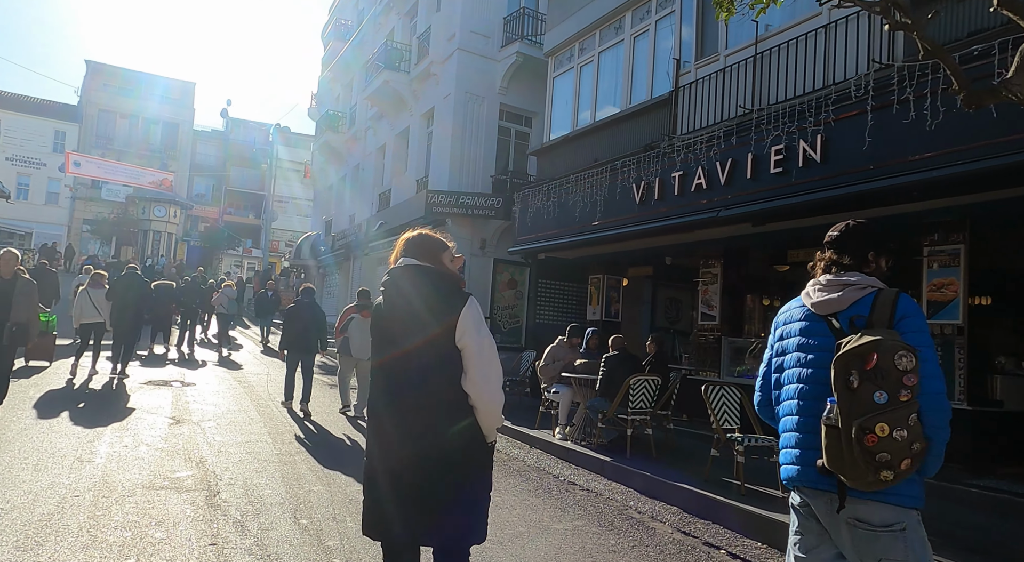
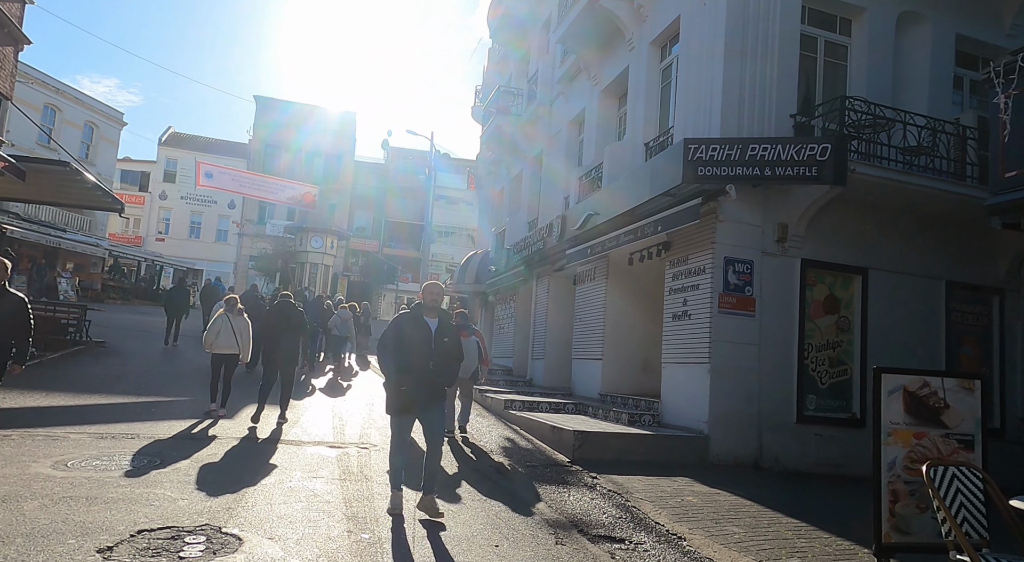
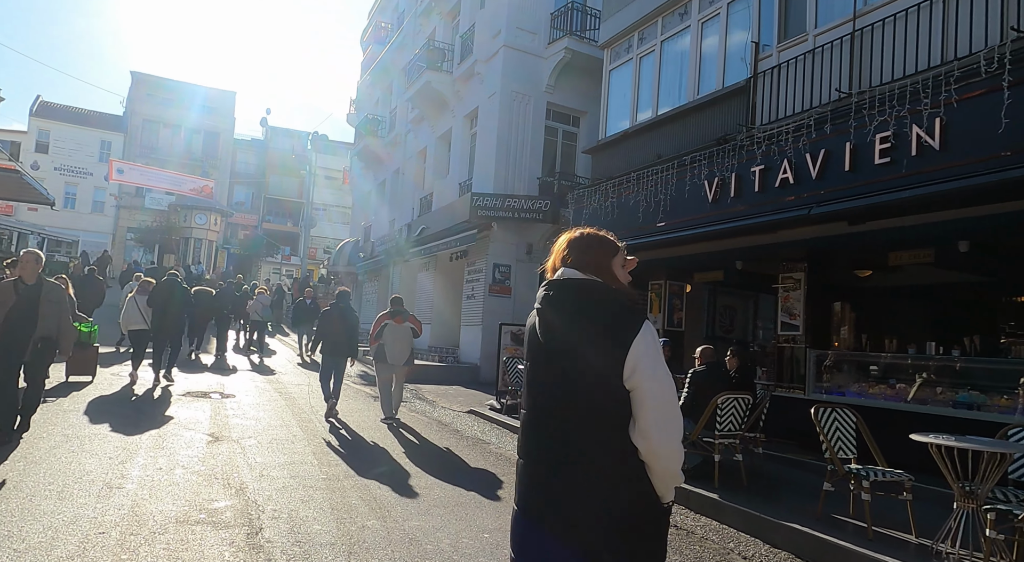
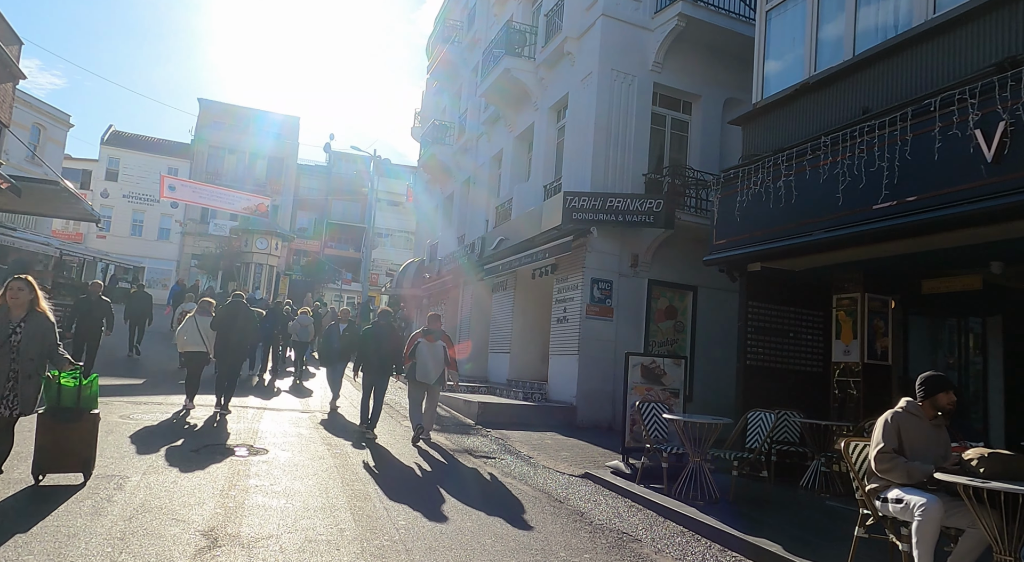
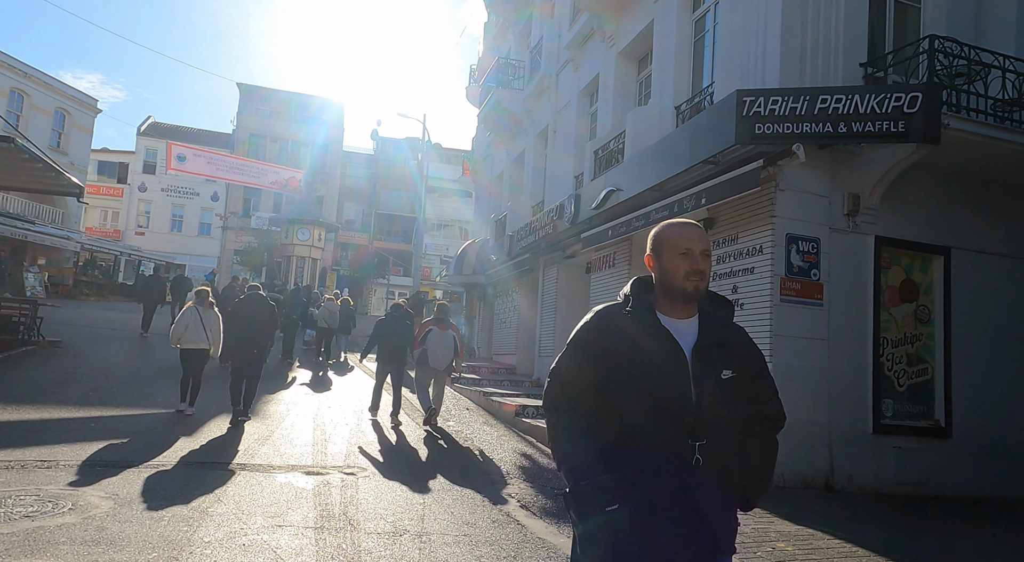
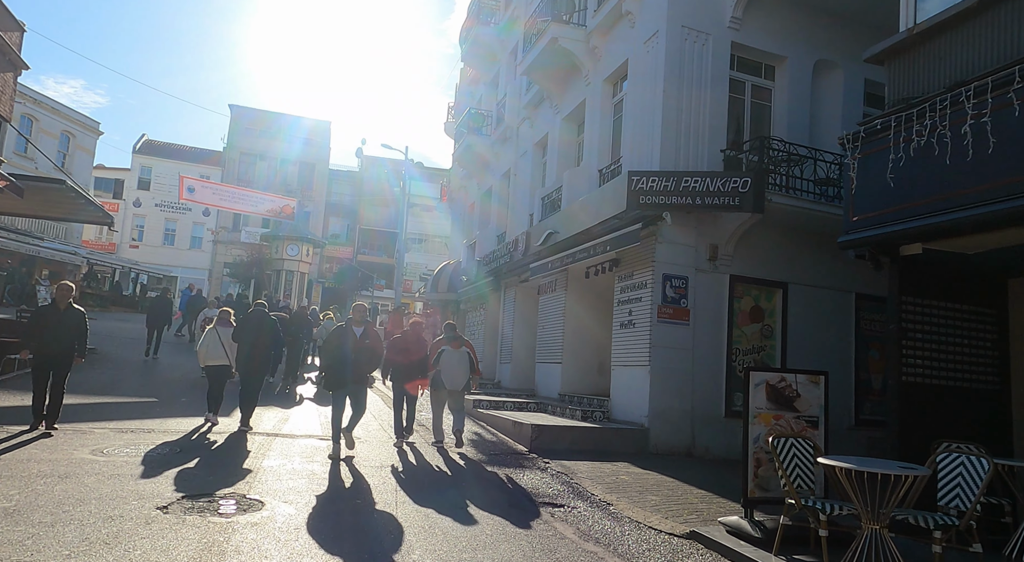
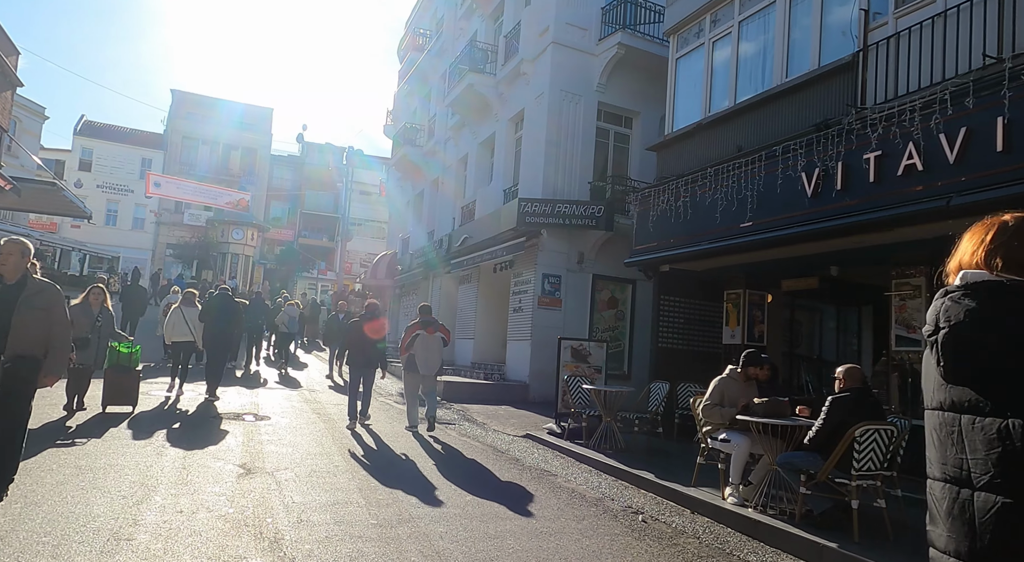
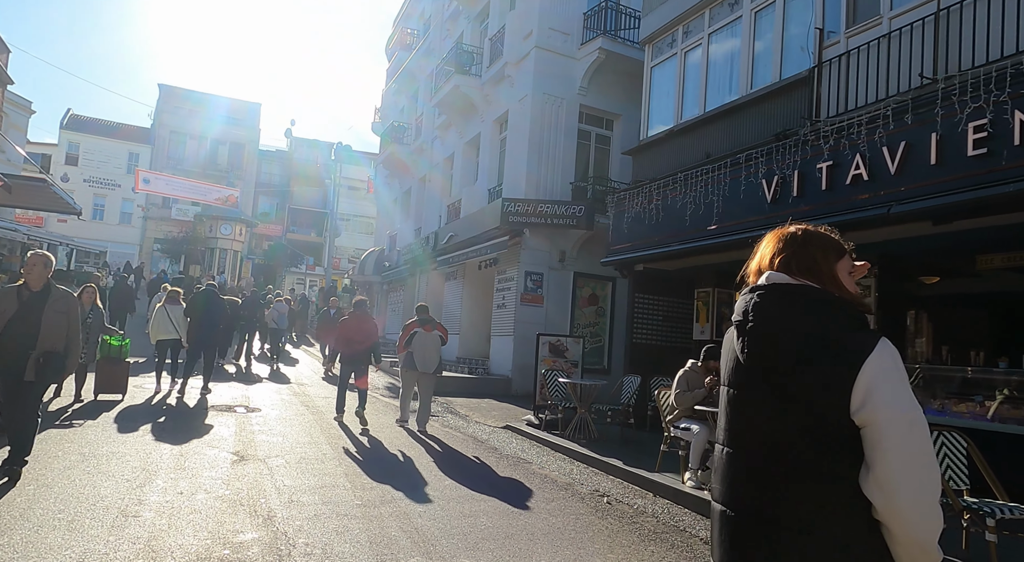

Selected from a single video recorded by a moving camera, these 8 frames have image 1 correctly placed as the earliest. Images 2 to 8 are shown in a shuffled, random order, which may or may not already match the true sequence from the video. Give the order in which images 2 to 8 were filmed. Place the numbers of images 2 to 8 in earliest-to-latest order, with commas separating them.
3, 8, 7, 4, 6, 2, 5
